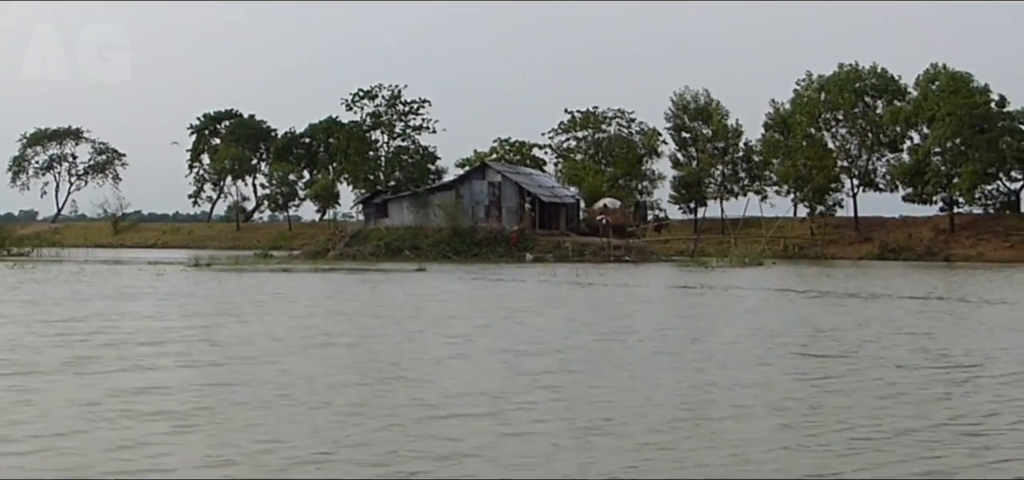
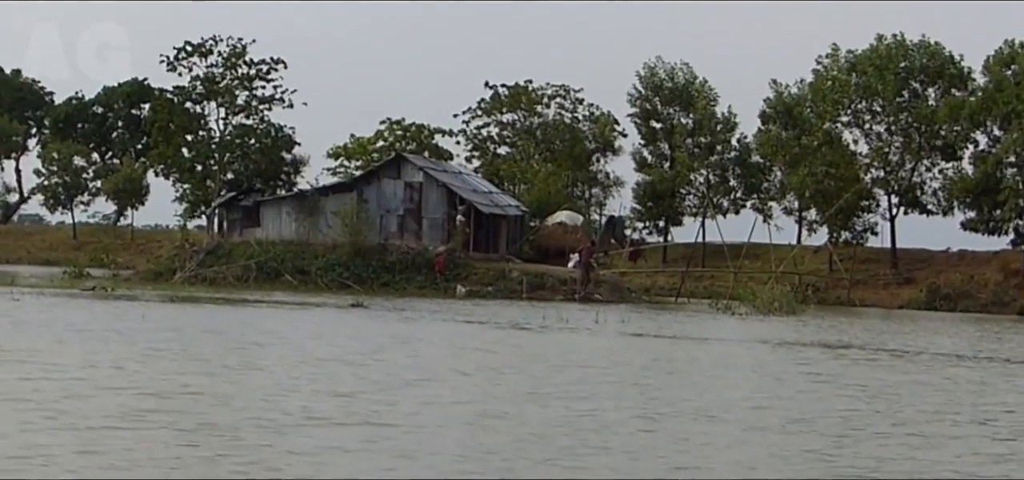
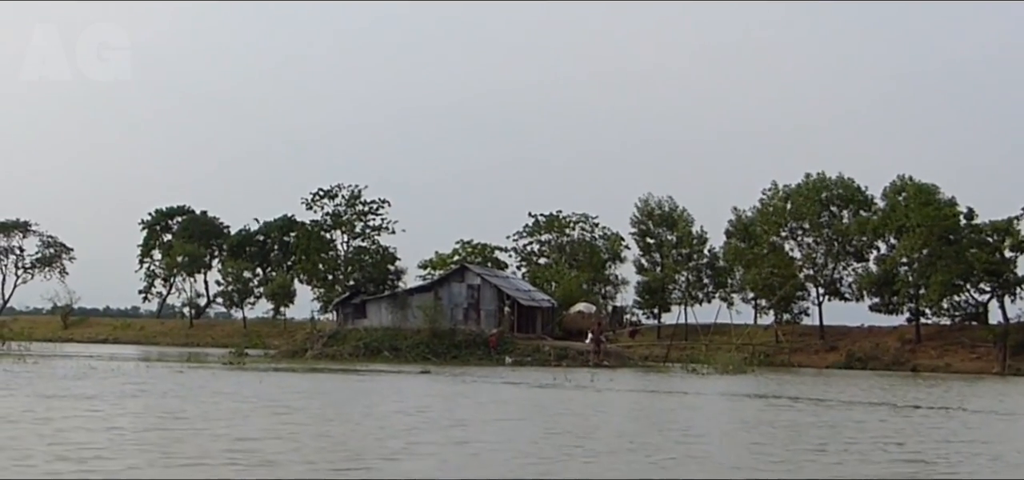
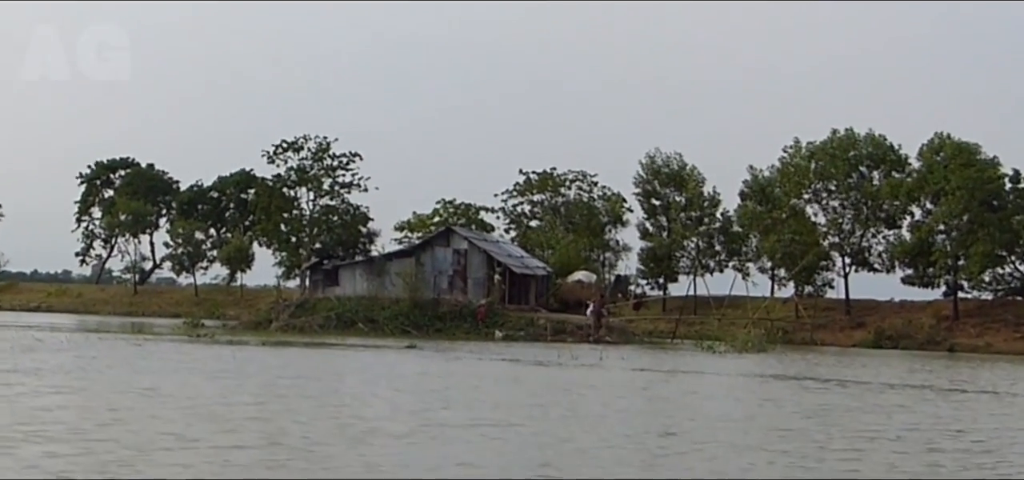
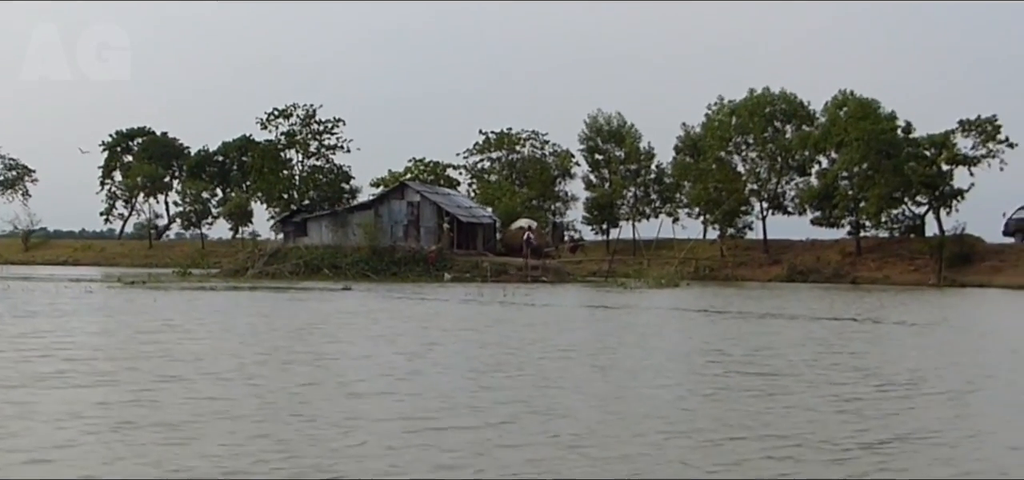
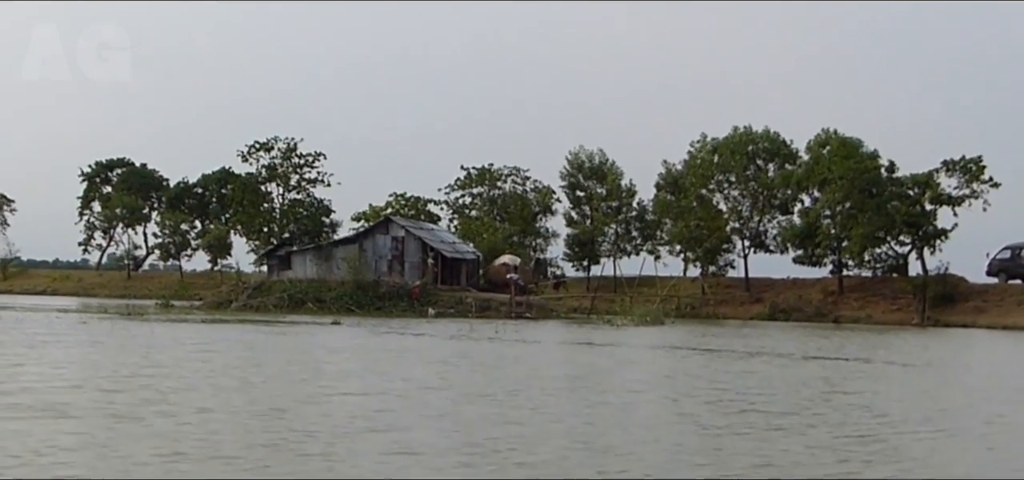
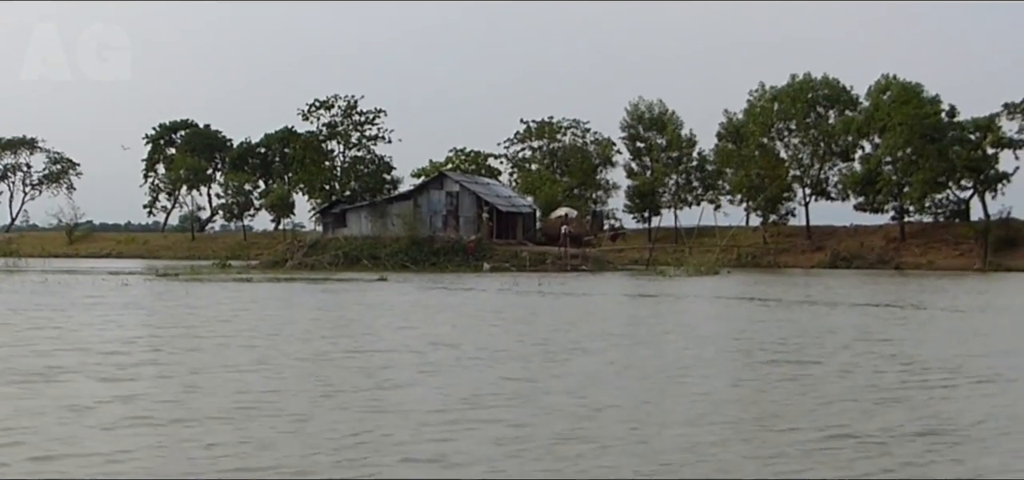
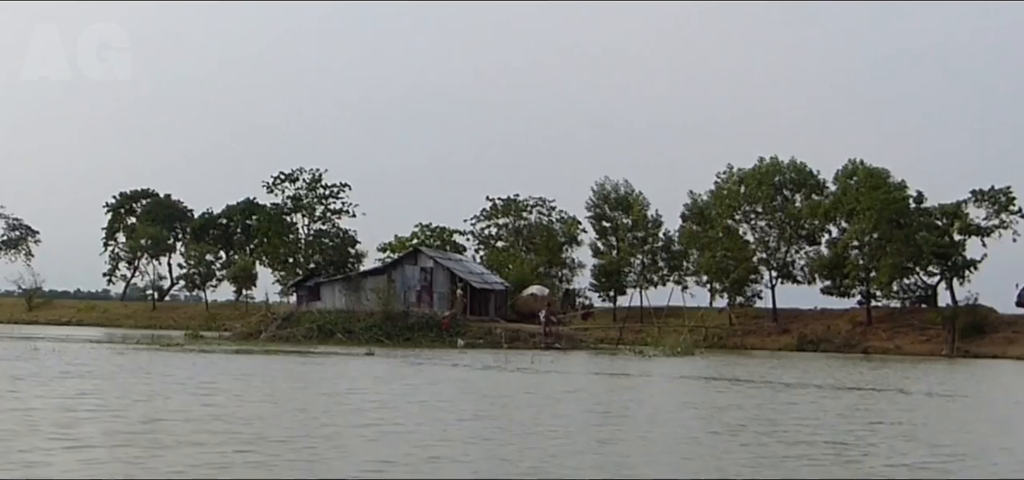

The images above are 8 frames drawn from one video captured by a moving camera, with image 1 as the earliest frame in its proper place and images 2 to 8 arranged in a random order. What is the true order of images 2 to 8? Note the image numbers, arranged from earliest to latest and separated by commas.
7, 5, 6, 8, 3, 4, 2
